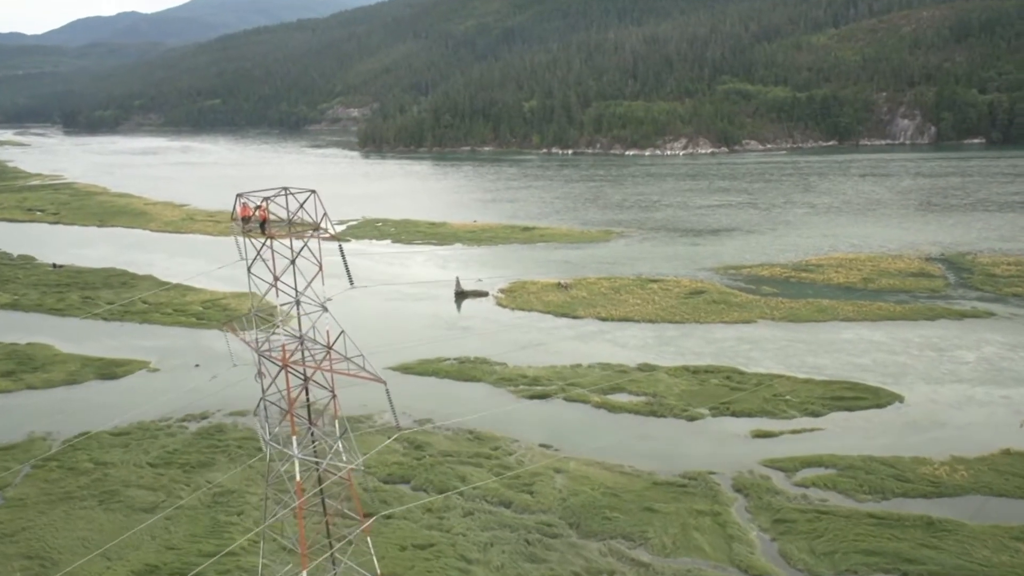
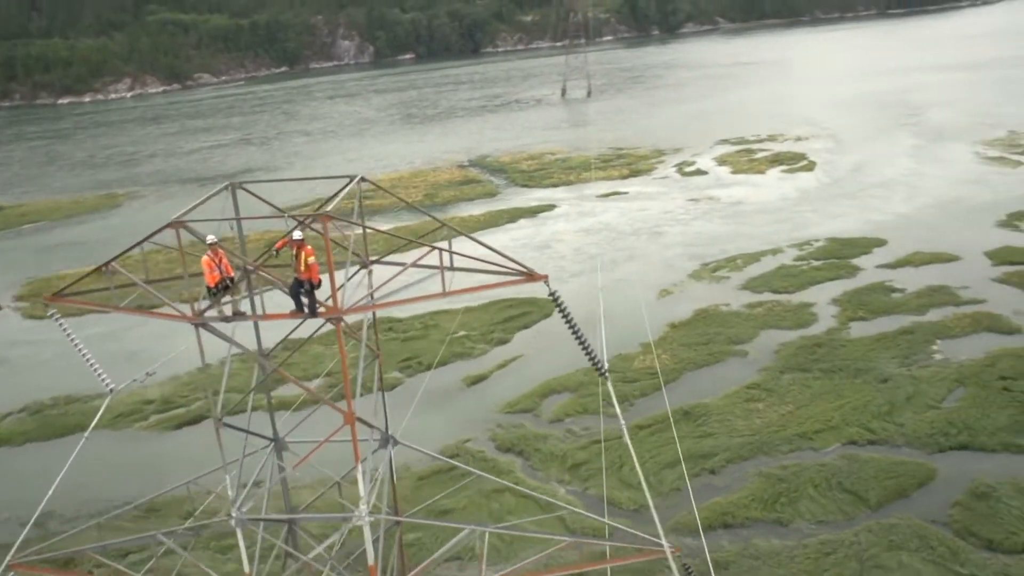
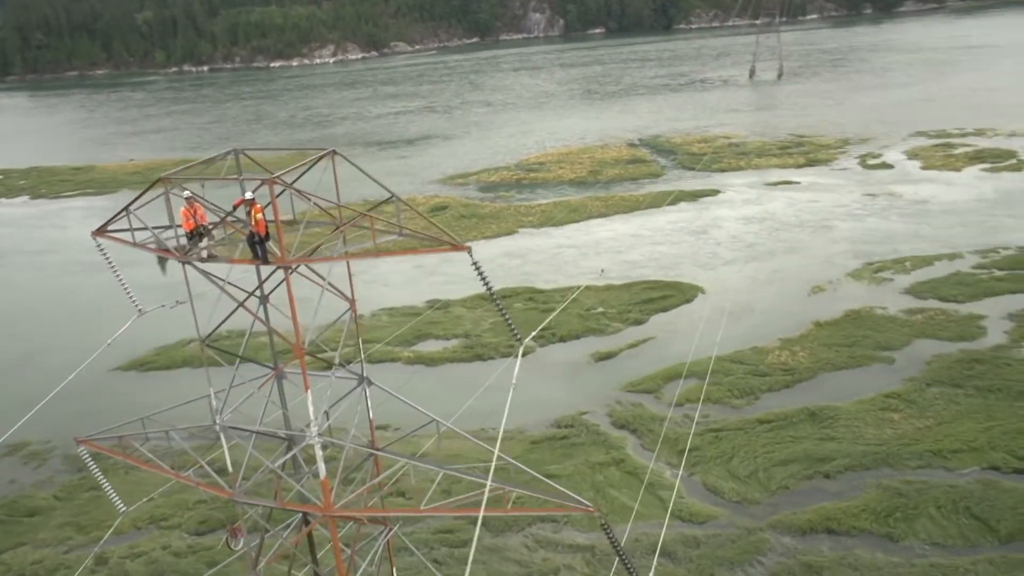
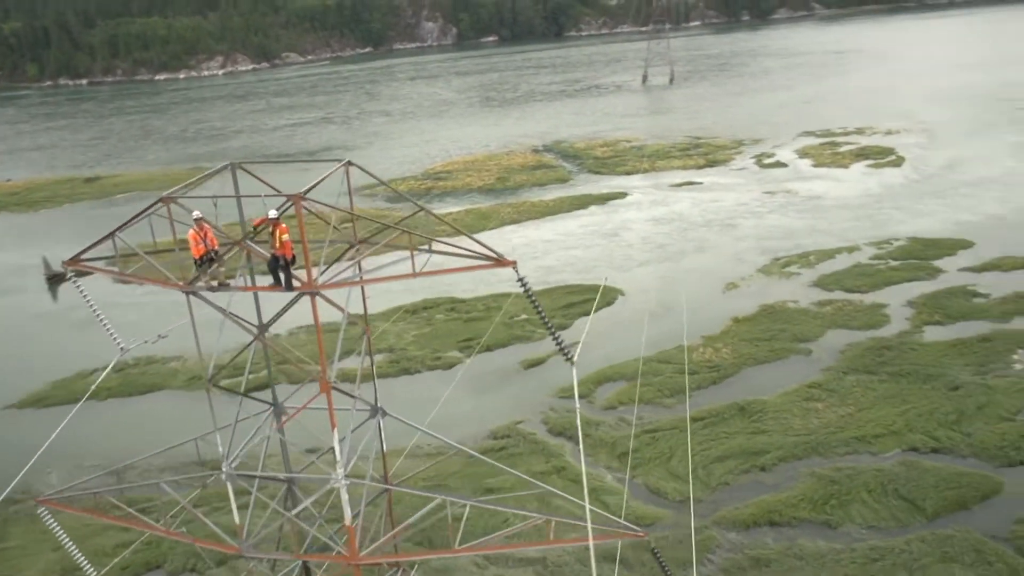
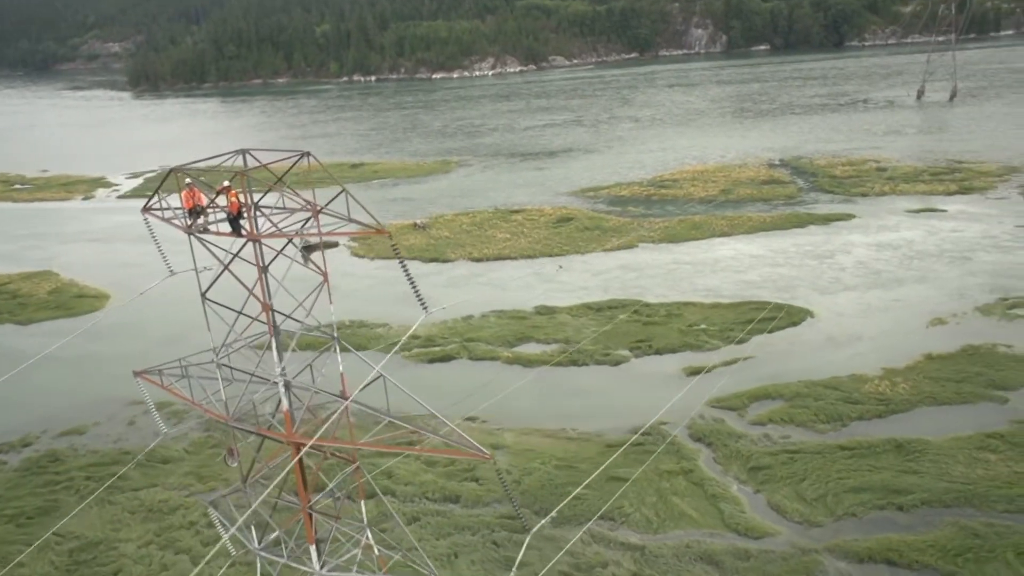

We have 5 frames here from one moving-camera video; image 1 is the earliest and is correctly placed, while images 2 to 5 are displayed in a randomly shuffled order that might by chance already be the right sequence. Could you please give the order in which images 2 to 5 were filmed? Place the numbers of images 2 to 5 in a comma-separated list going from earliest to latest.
5, 3, 4, 2
